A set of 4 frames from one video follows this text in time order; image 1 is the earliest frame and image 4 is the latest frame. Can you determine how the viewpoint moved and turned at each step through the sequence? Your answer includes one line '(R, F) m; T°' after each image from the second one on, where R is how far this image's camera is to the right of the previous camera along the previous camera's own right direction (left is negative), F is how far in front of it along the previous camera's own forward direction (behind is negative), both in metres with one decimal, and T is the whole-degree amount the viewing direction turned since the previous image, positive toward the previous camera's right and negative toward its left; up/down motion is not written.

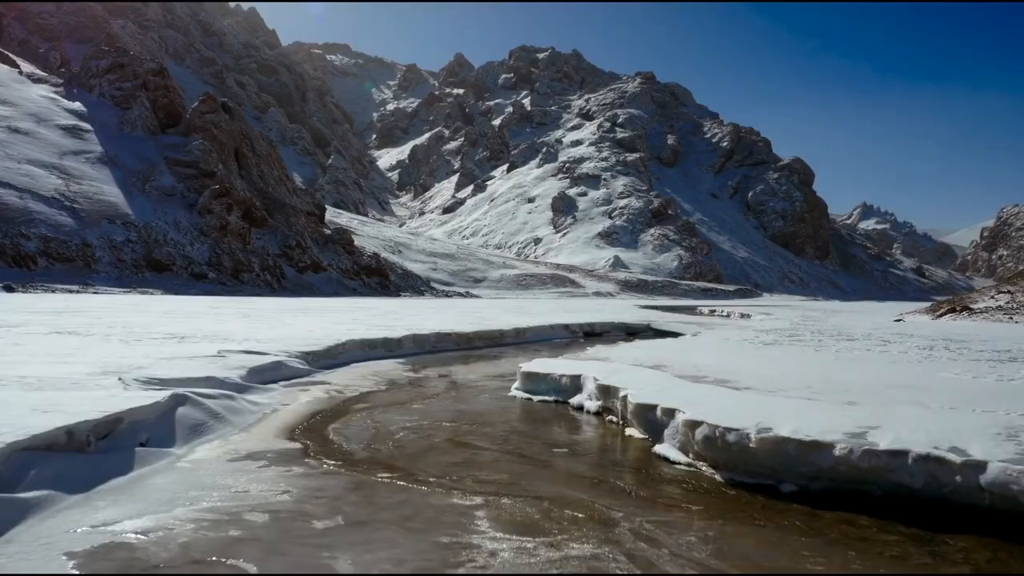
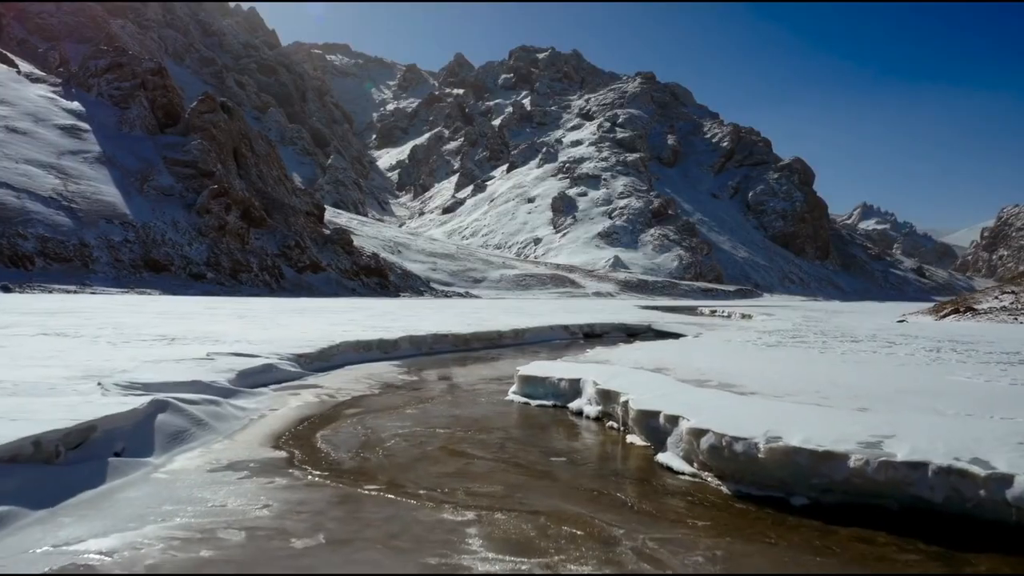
(+0.1, +0.4) m; 0°
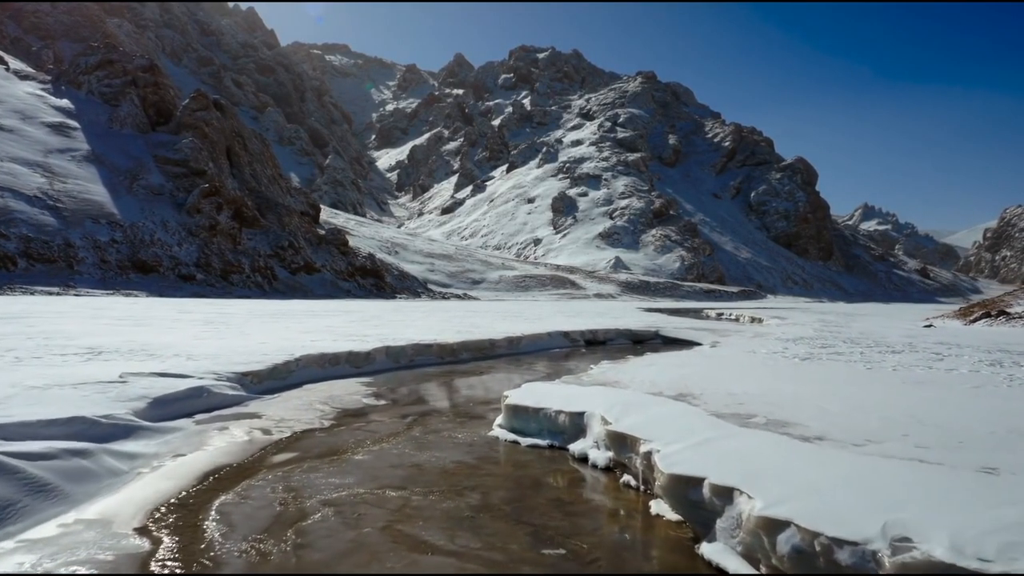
(+0.2, +2.4) m; 0°
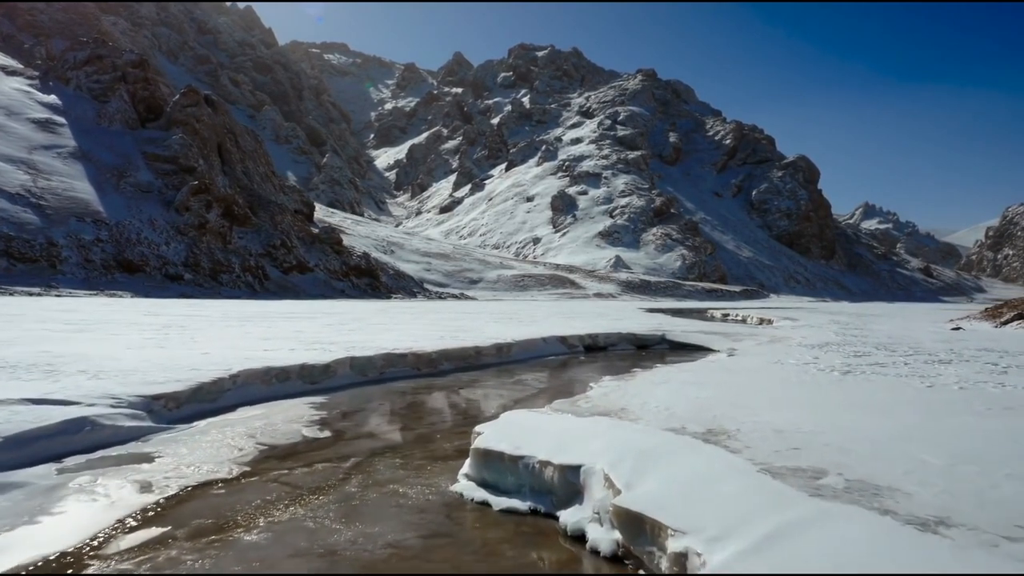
(+0.3, +2.3) m; 0°
